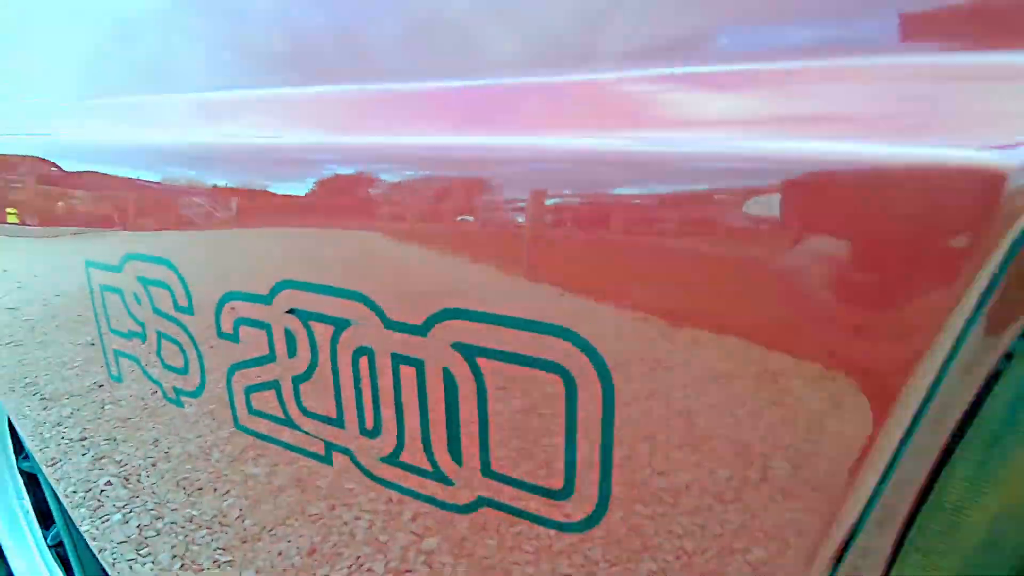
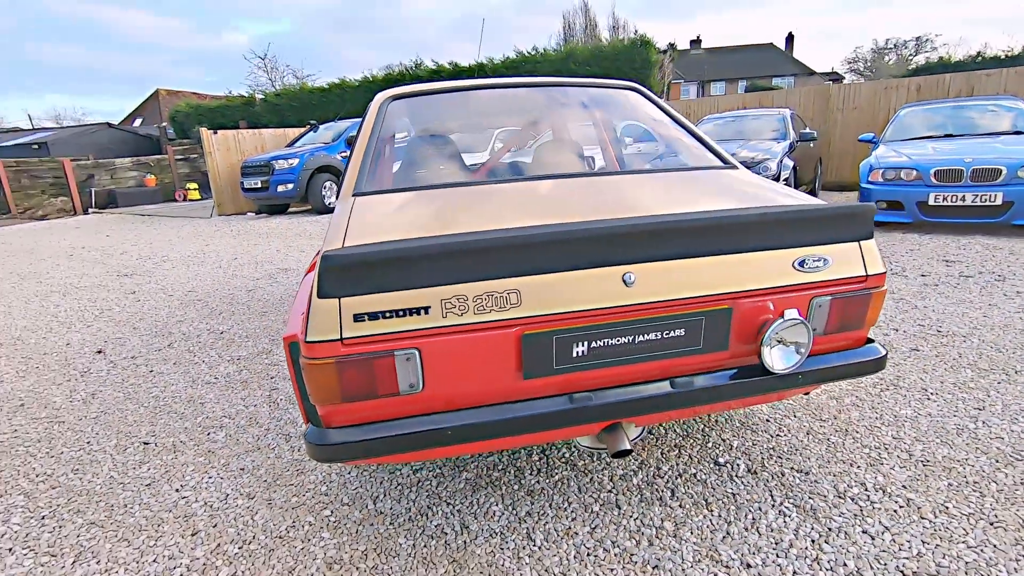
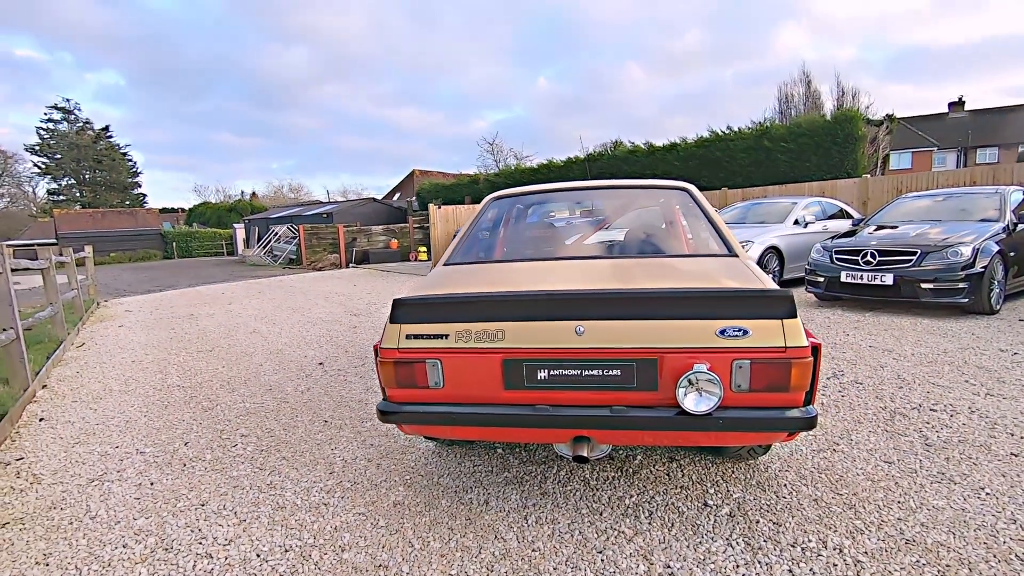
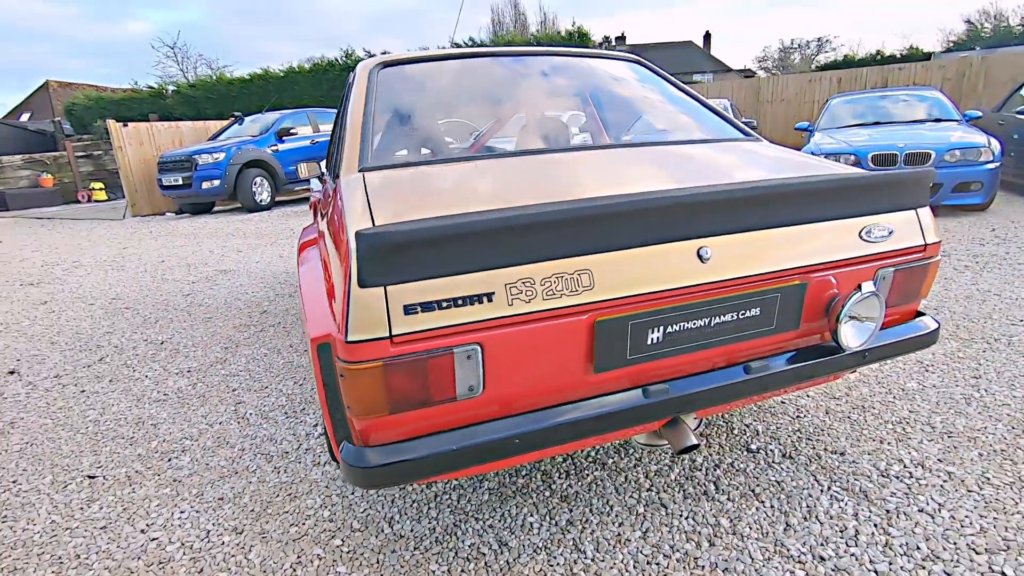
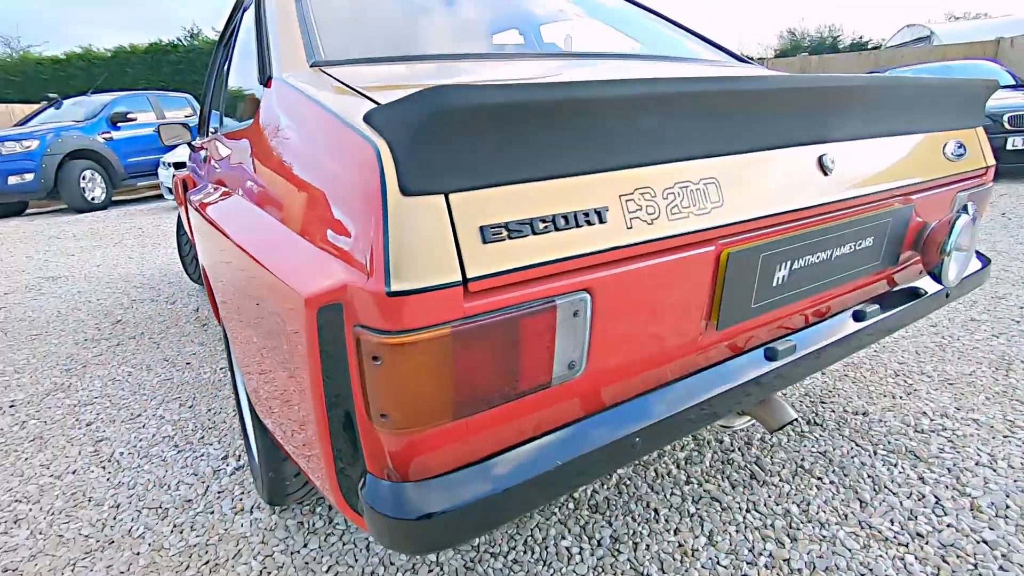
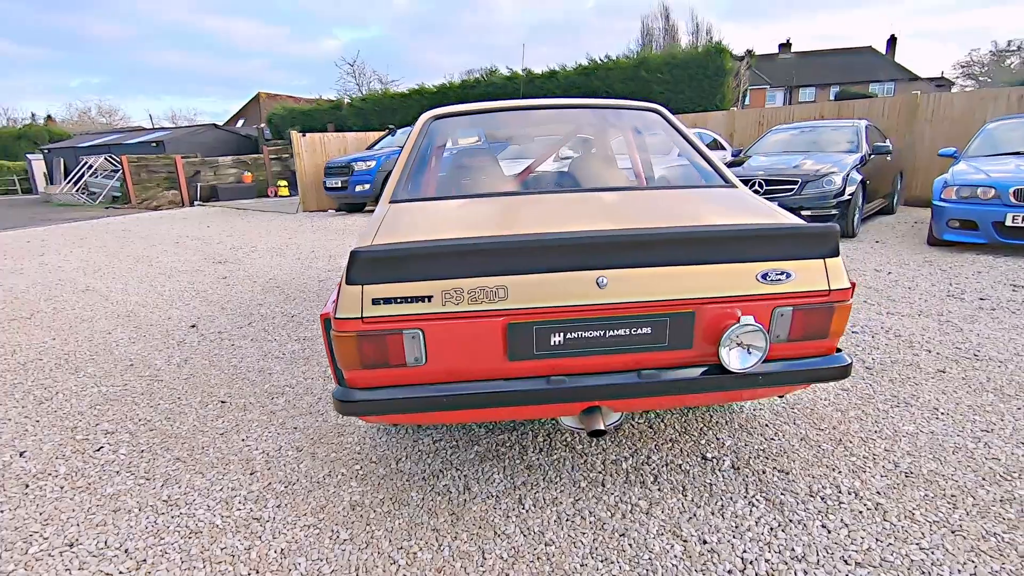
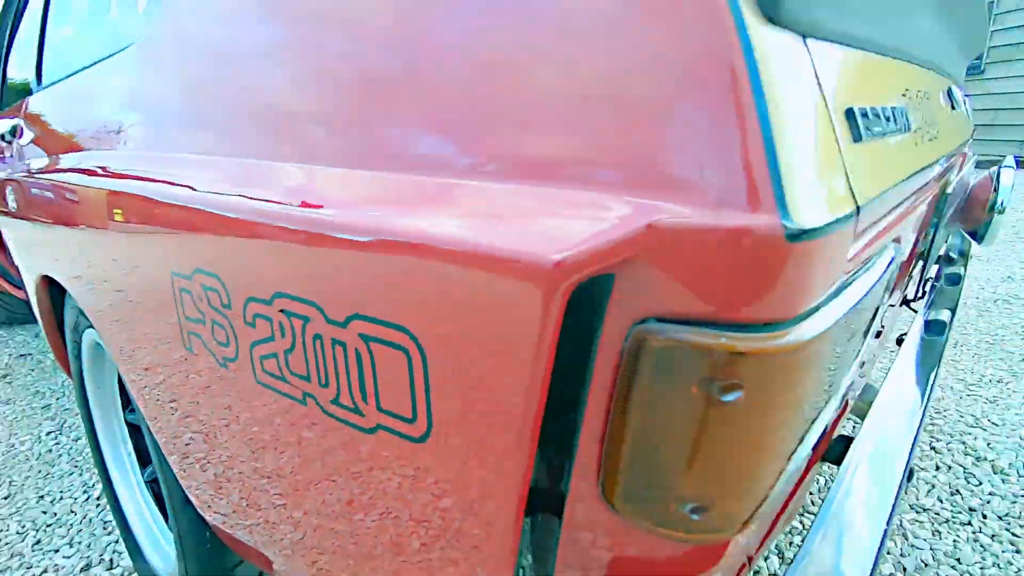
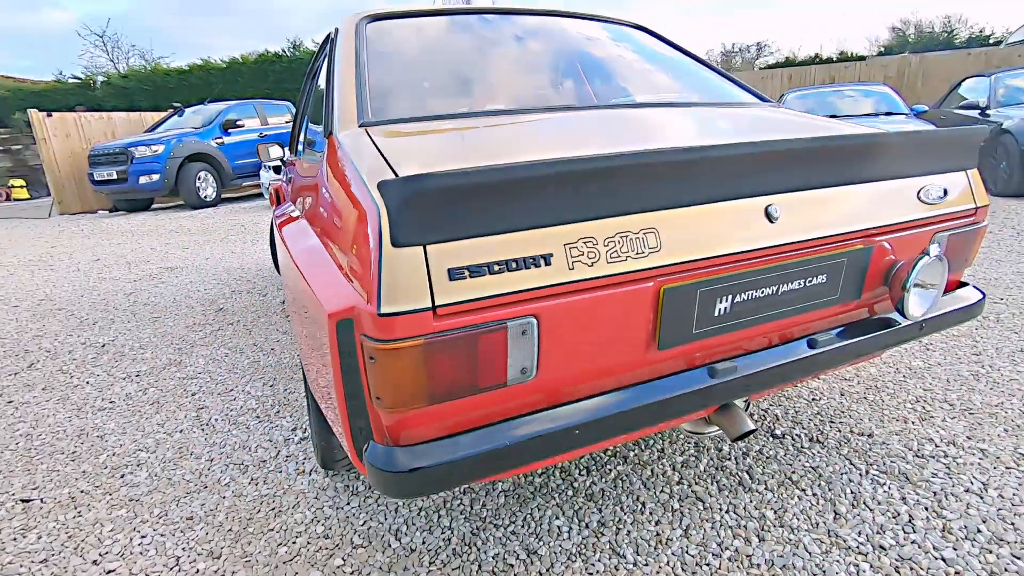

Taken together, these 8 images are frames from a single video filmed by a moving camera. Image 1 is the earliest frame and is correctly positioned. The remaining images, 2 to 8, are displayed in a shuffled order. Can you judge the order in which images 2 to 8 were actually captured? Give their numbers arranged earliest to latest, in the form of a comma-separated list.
7, 5, 8, 4, 2, 6, 3
